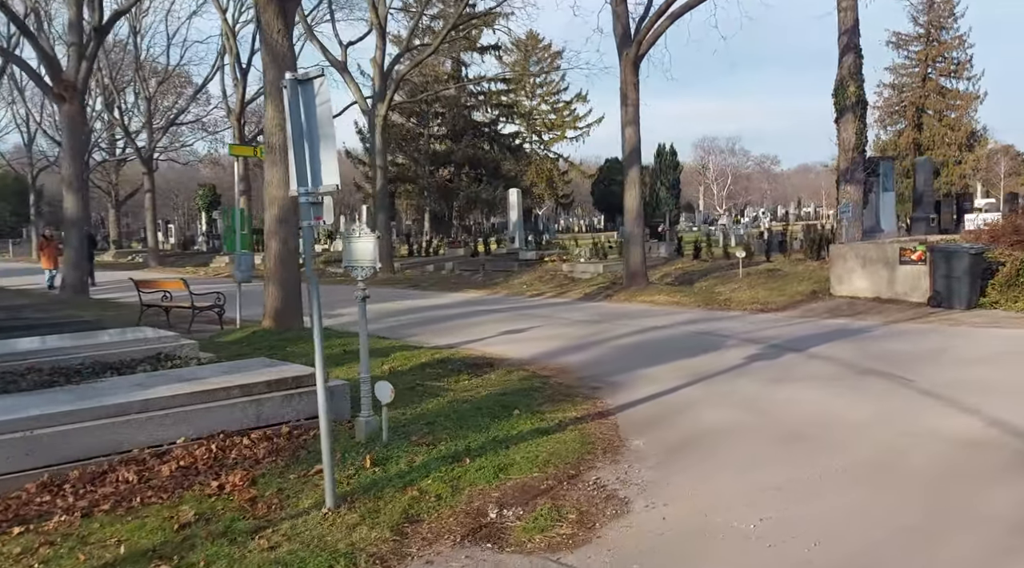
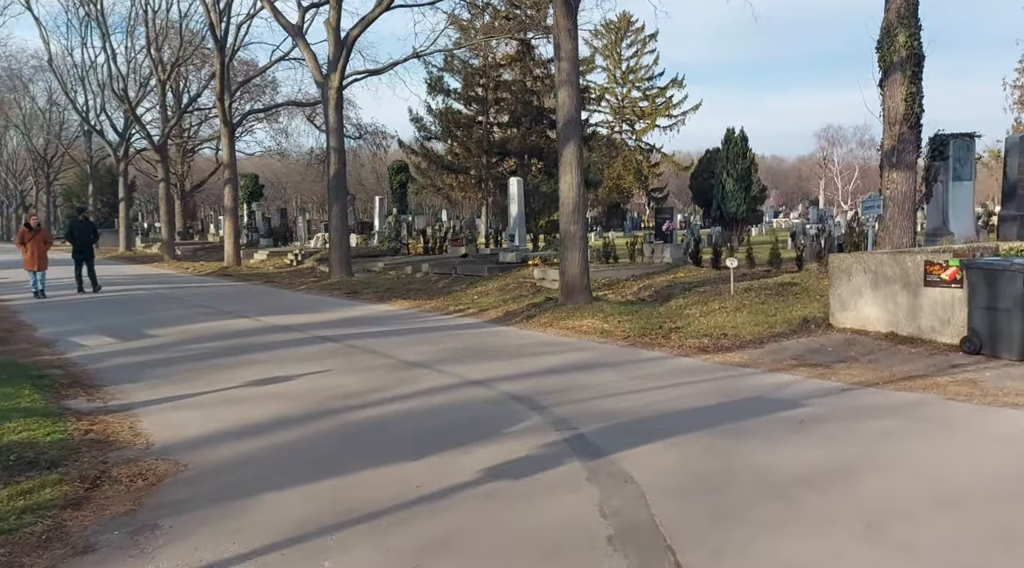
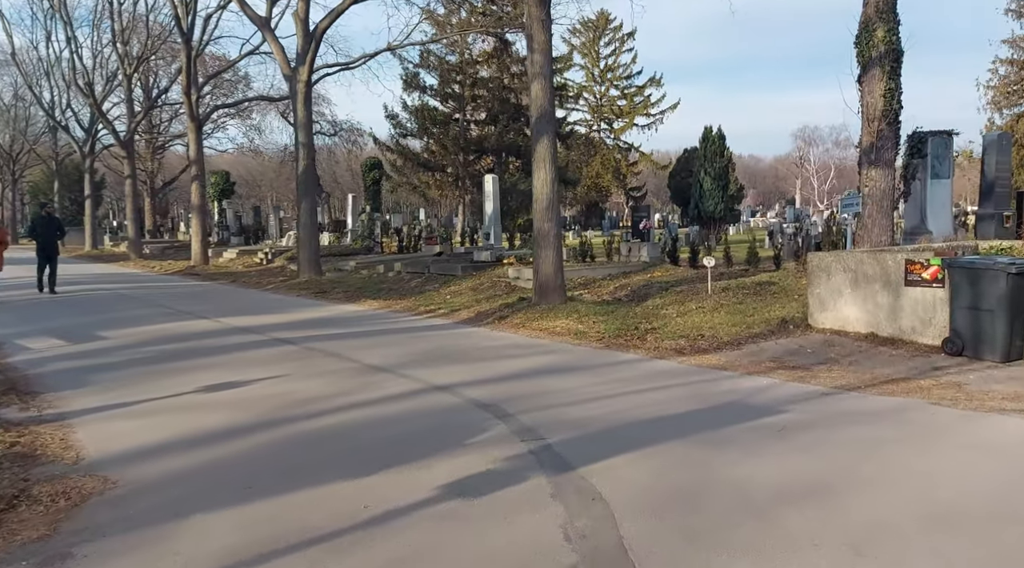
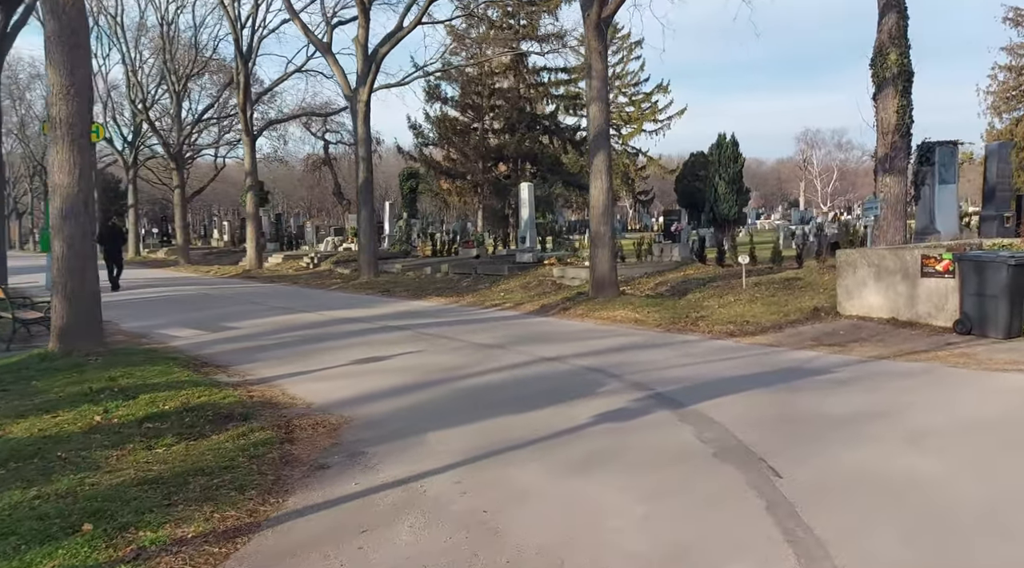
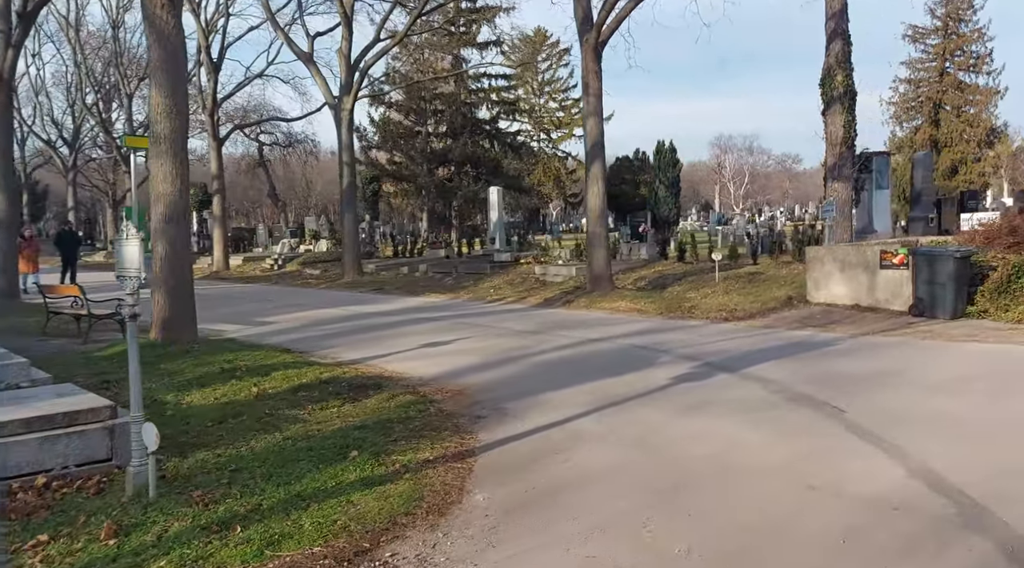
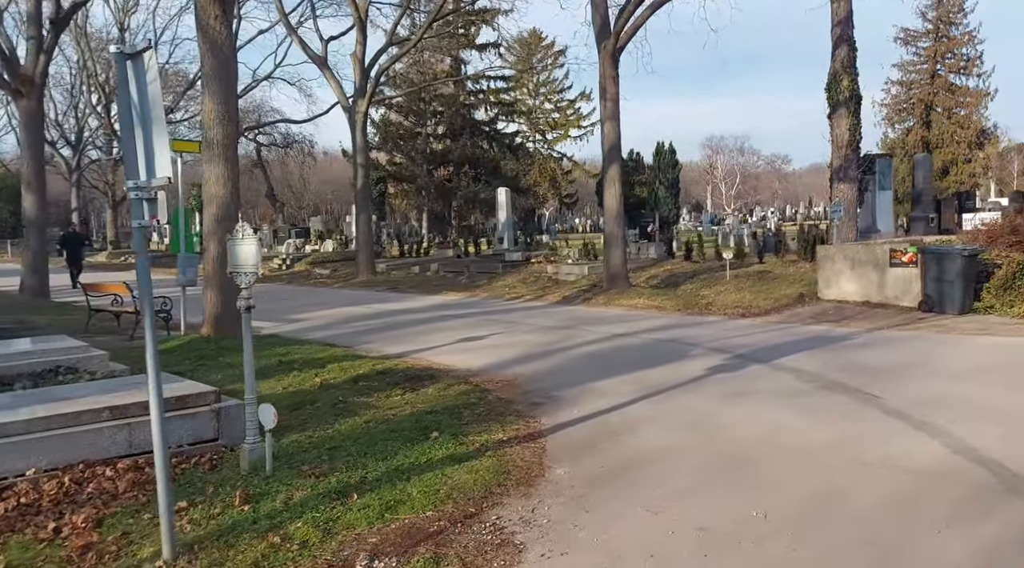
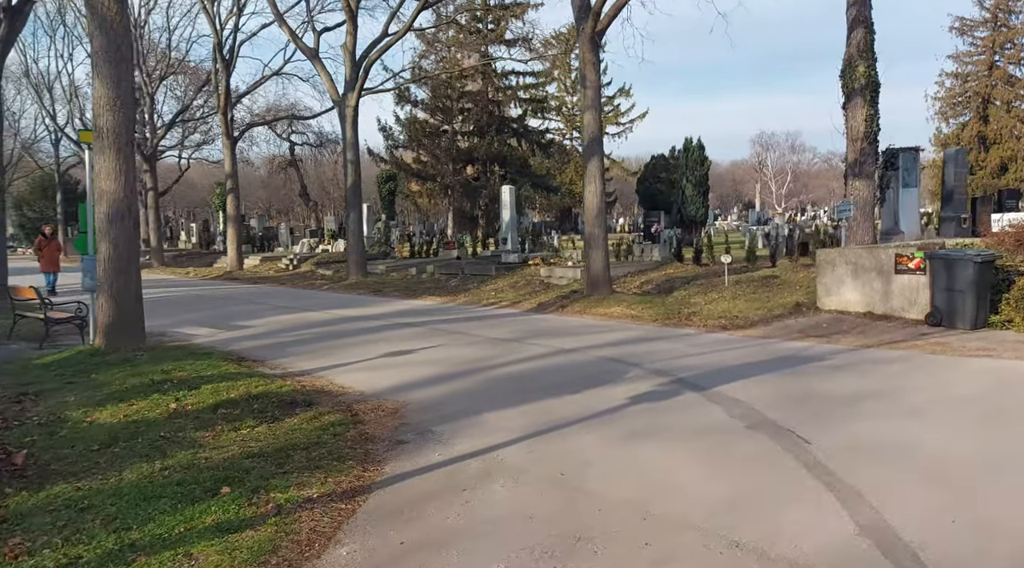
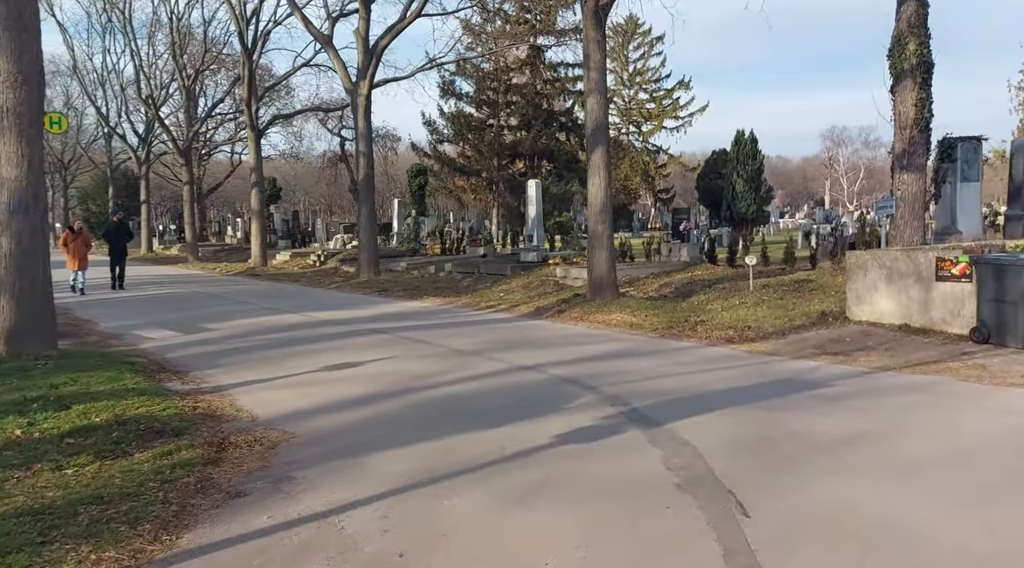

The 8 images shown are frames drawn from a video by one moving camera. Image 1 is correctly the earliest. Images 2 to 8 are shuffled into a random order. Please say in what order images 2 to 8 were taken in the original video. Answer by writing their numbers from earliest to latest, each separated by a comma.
6, 5, 7, 4, 8, 2, 3
